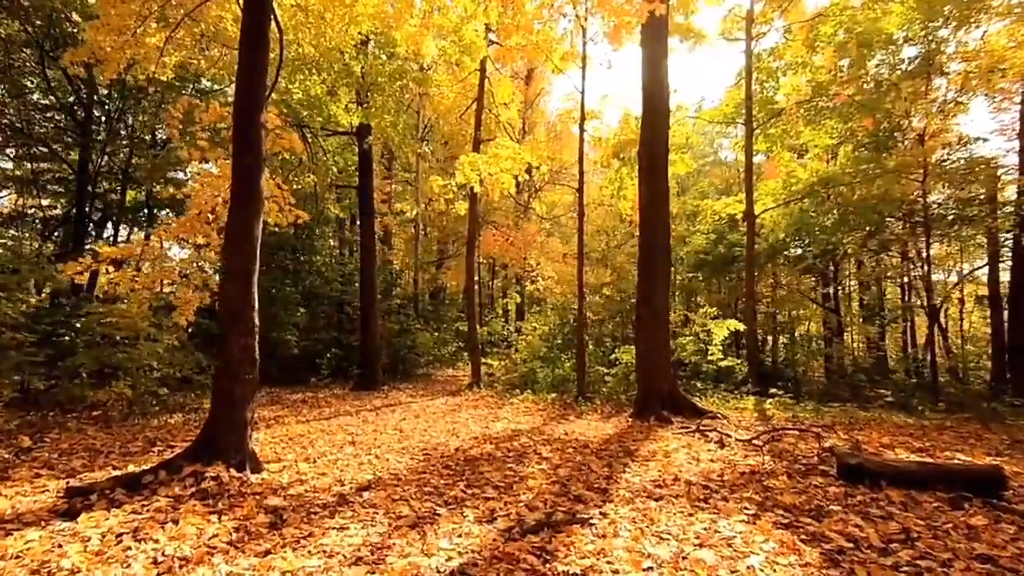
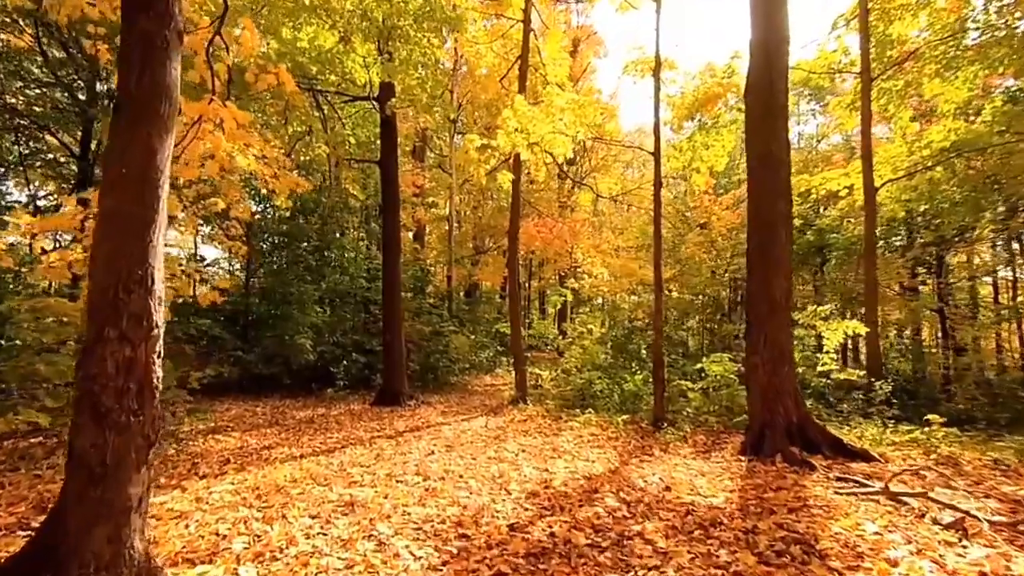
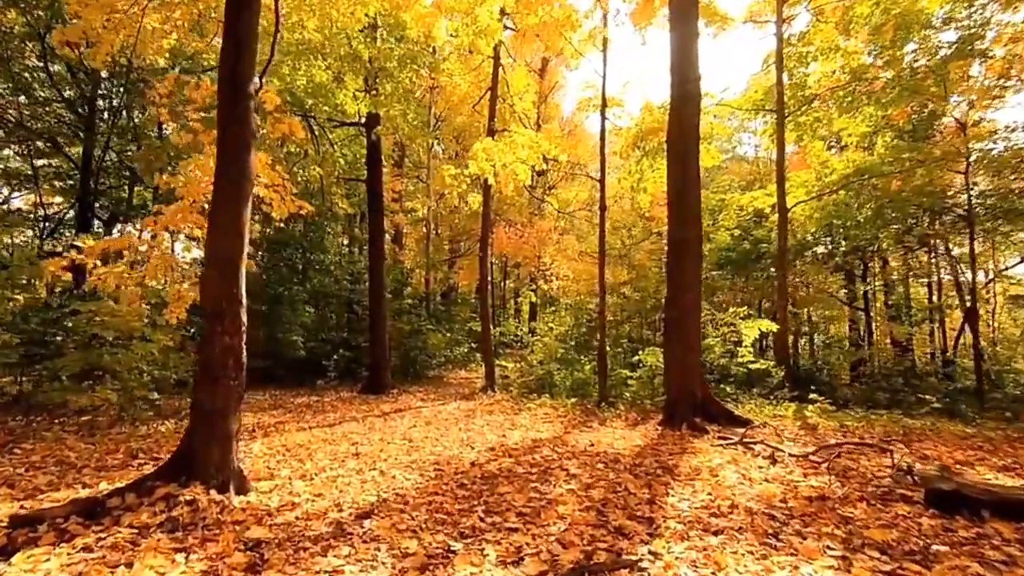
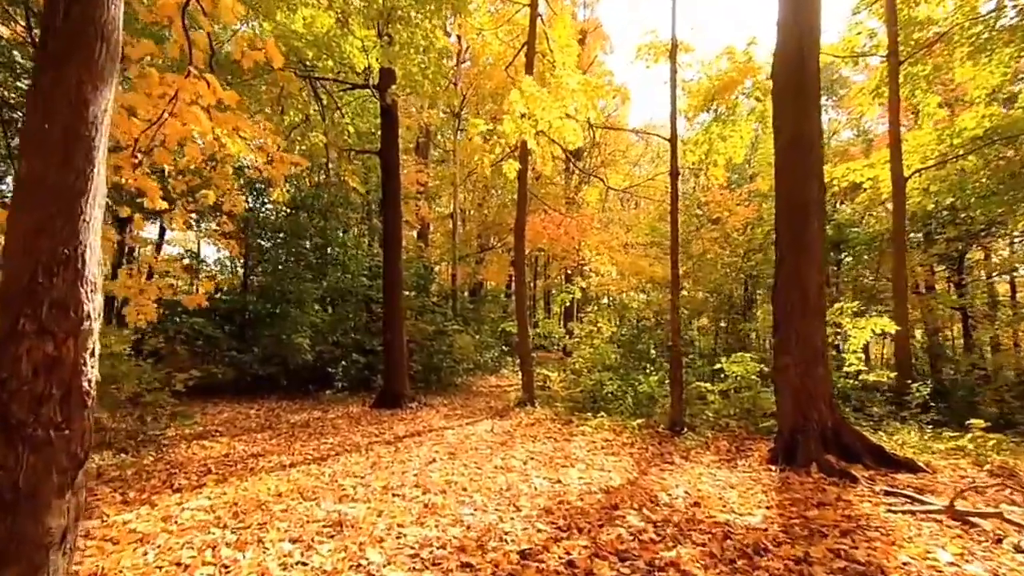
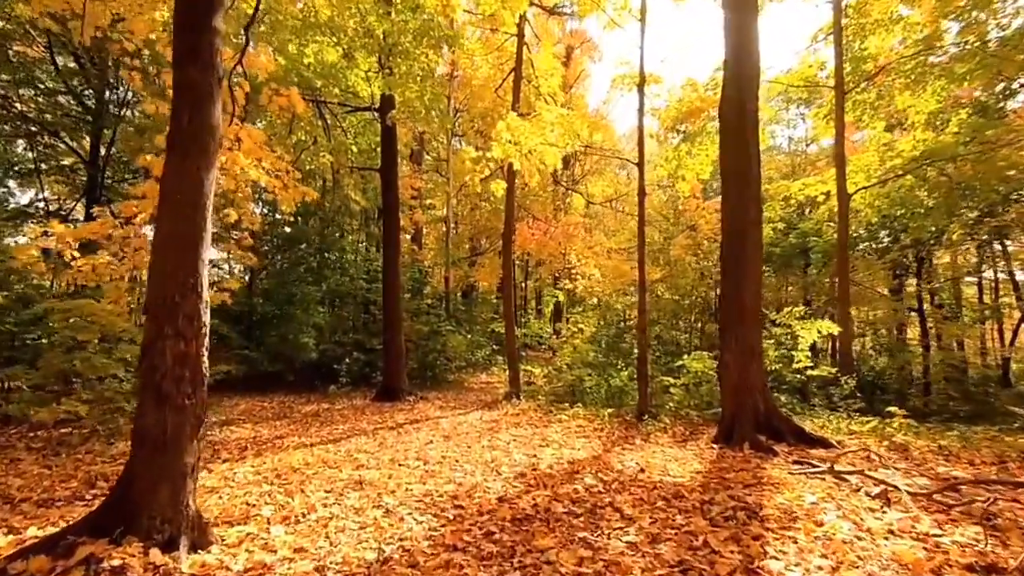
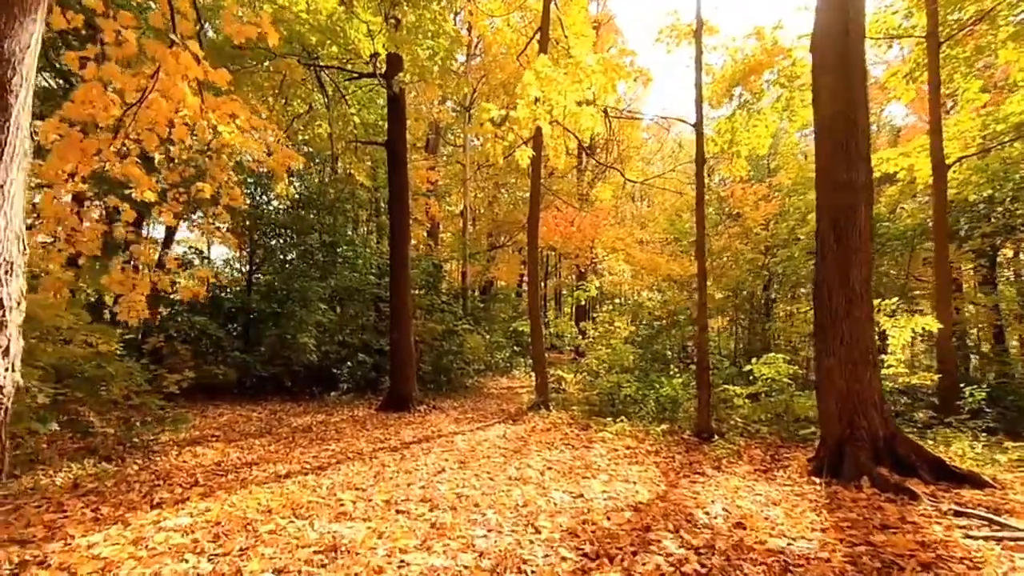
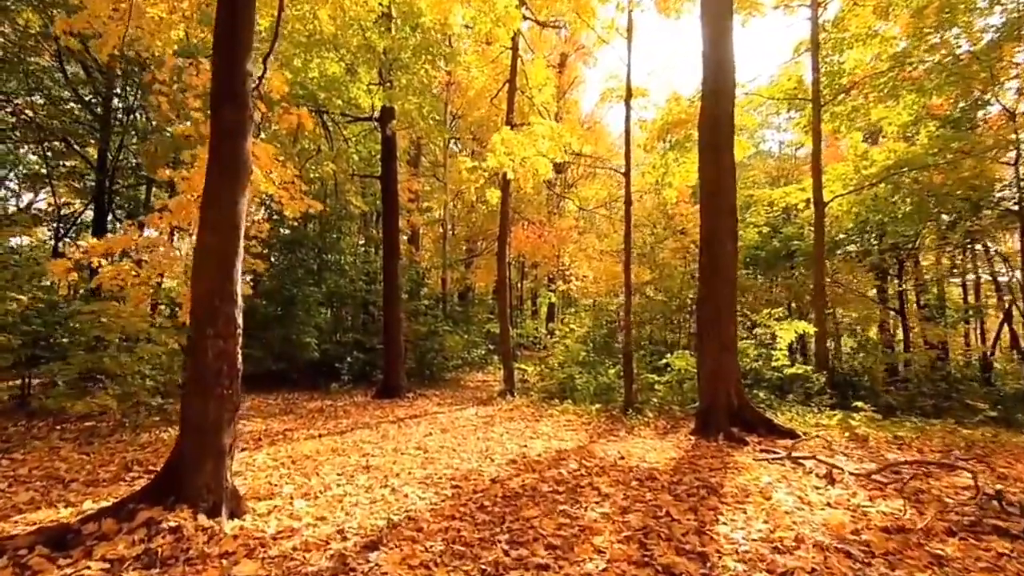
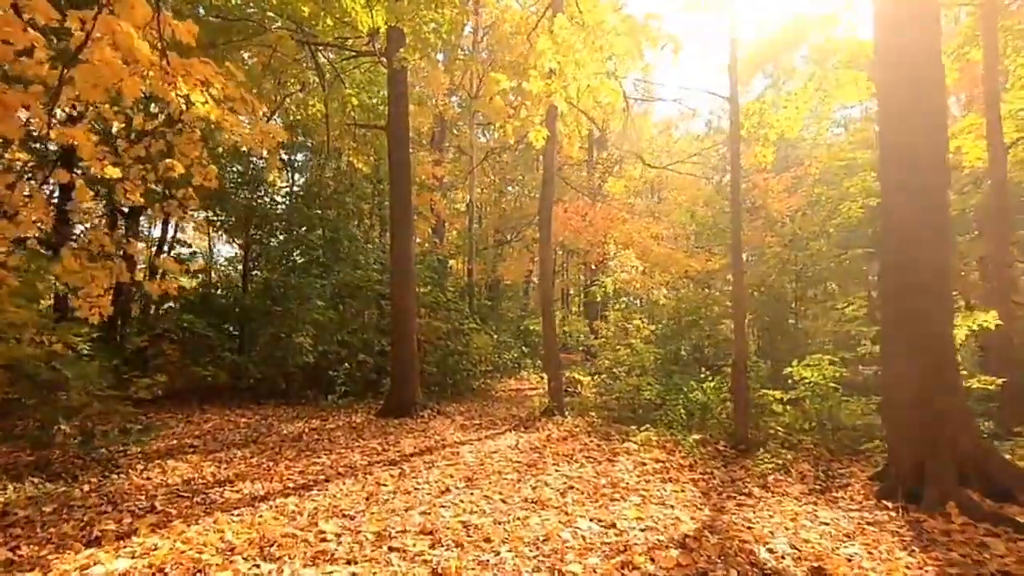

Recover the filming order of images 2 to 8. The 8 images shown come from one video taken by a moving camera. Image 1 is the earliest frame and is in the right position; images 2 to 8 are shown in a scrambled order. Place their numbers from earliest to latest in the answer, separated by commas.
3, 7, 5, 2, 4, 6, 8
